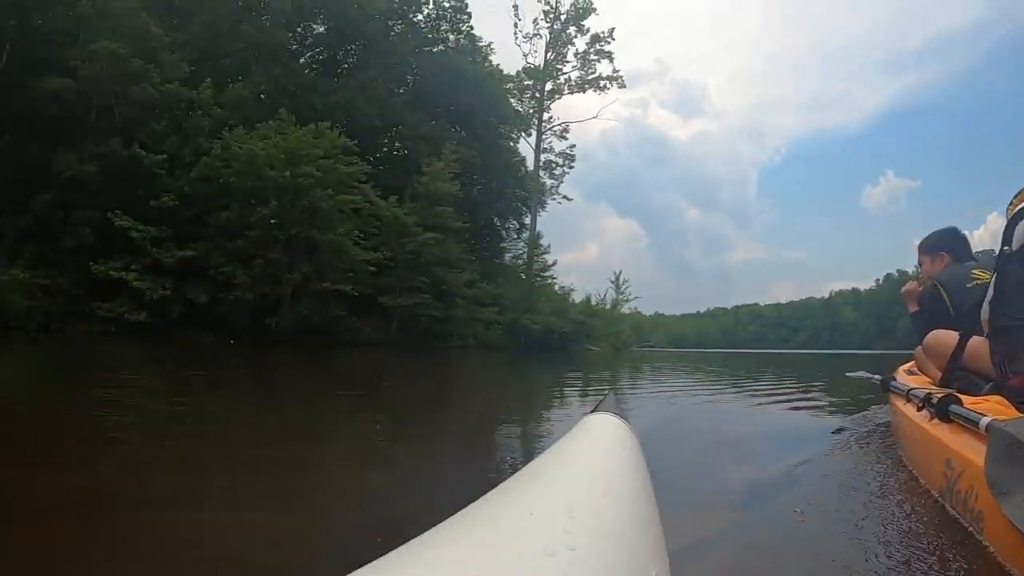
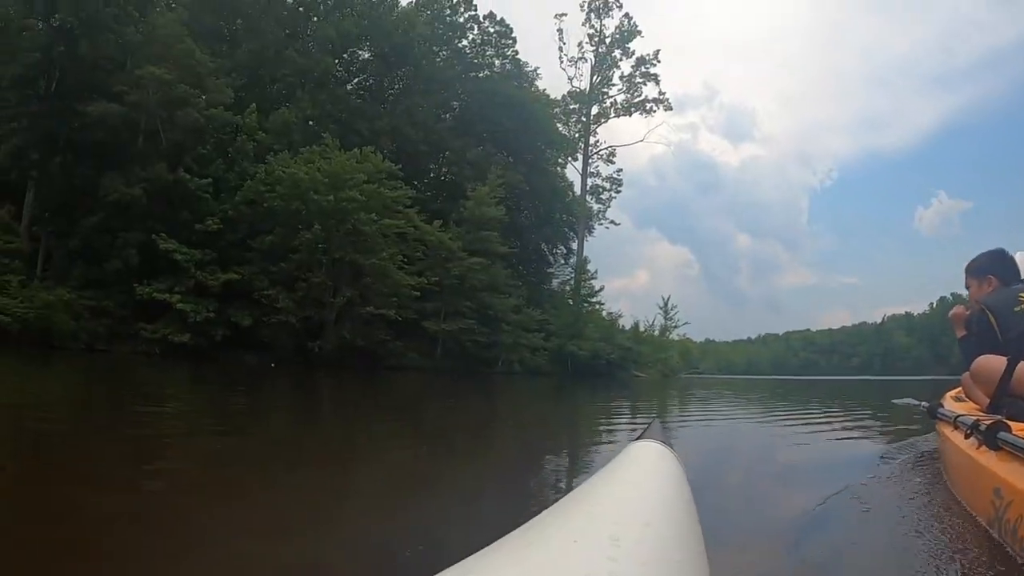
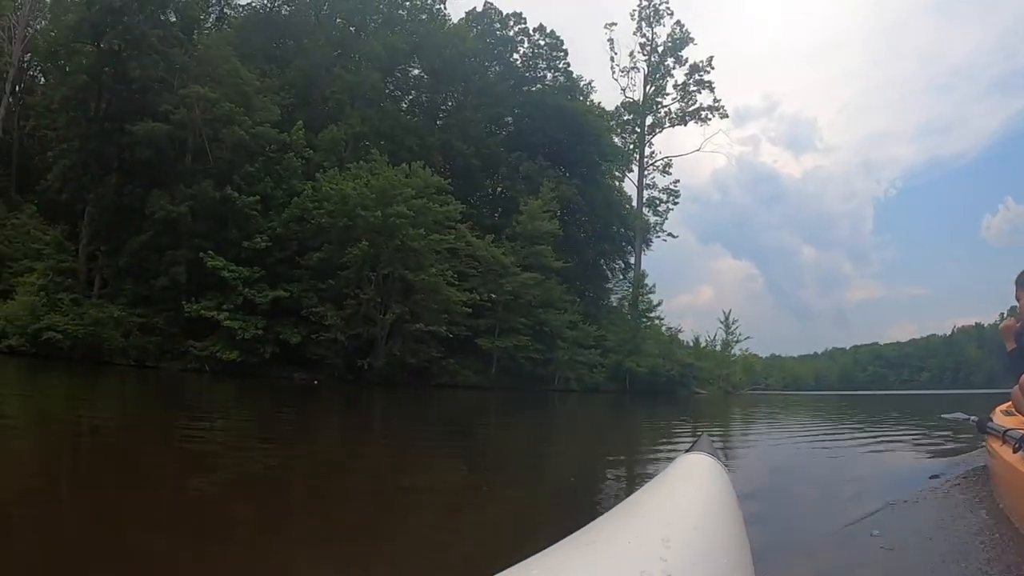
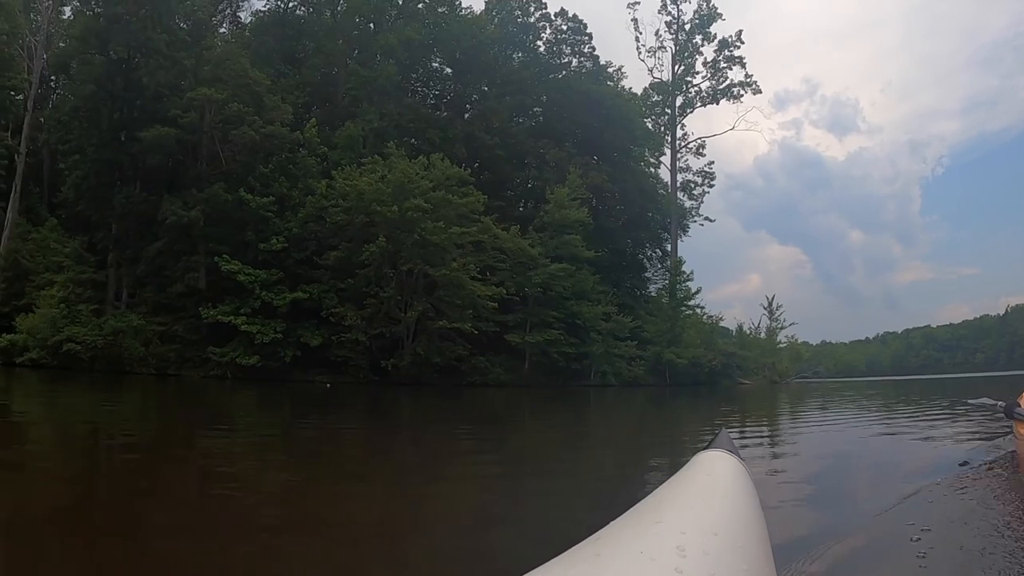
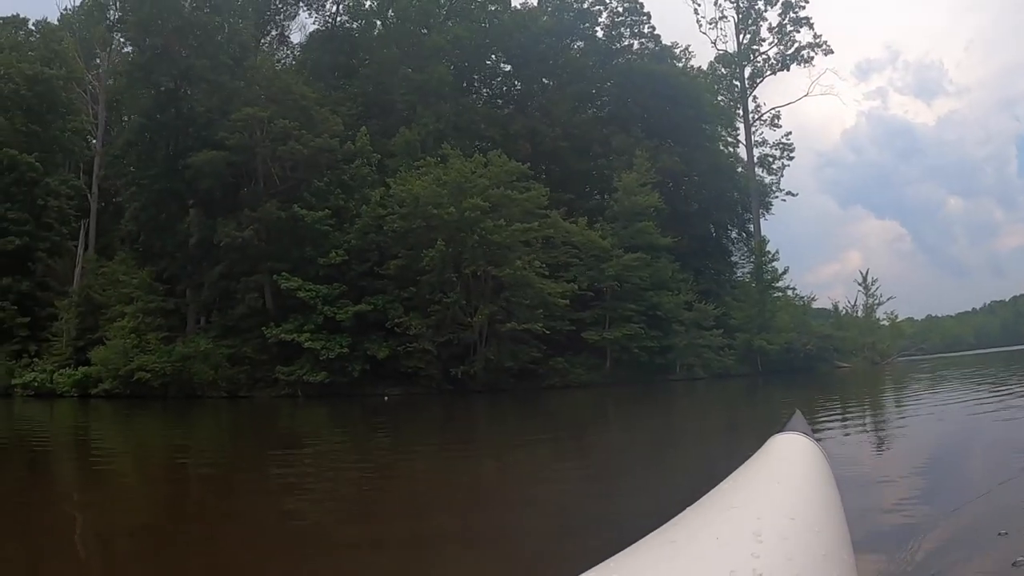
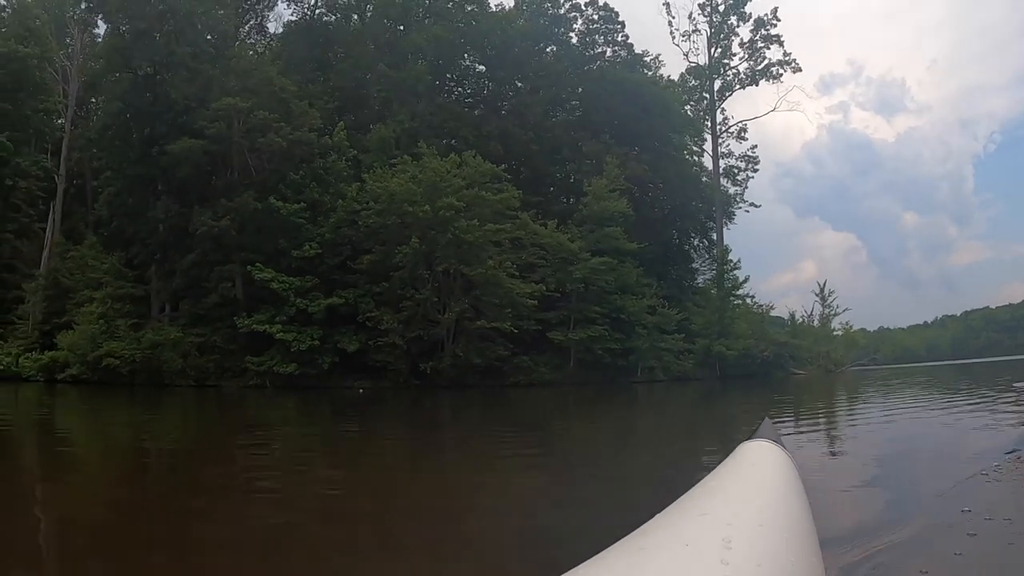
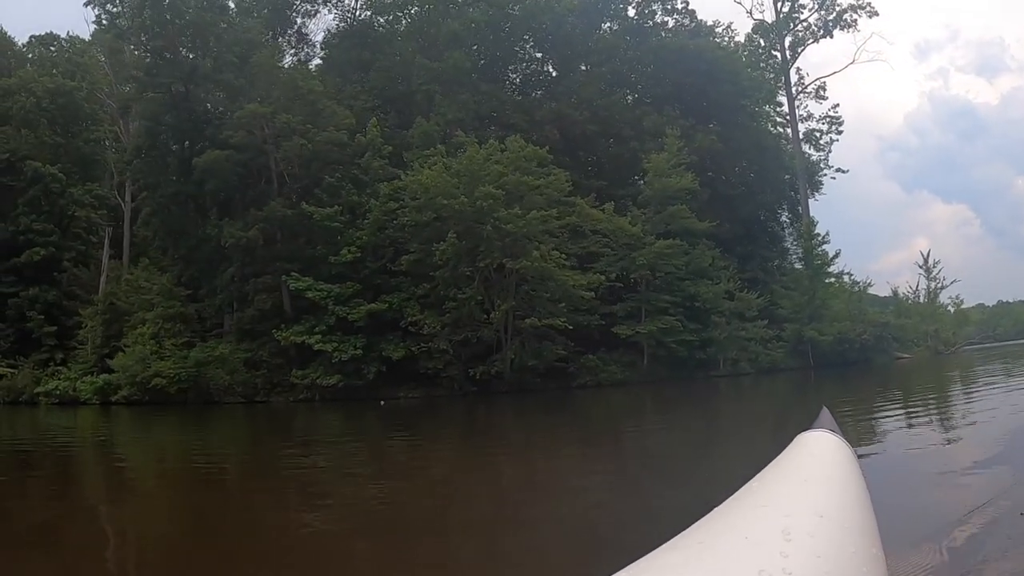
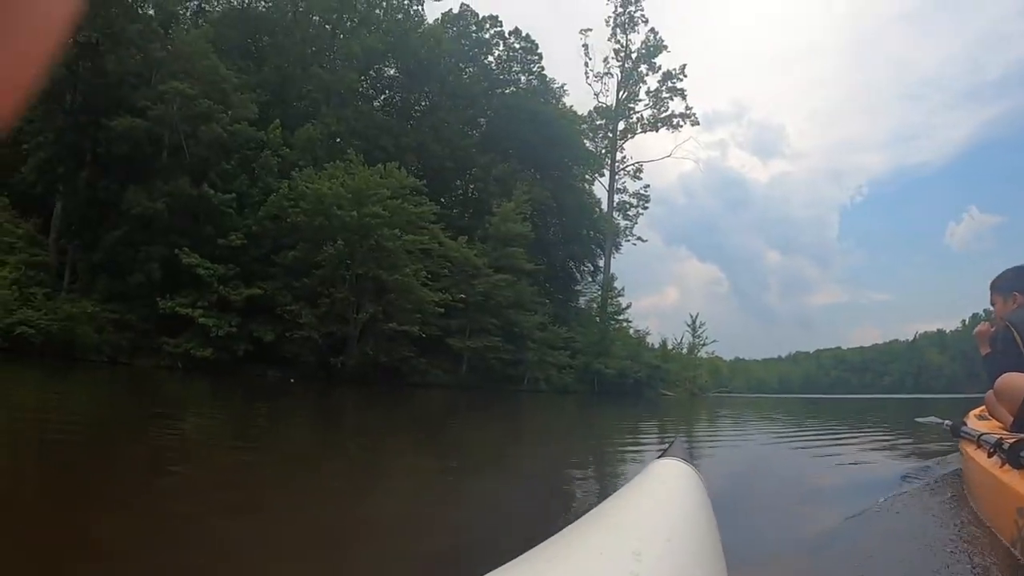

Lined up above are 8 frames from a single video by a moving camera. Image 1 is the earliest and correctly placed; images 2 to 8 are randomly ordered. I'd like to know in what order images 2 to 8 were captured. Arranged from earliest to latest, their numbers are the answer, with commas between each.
2, 8, 3, 4, 6, 5, 7
